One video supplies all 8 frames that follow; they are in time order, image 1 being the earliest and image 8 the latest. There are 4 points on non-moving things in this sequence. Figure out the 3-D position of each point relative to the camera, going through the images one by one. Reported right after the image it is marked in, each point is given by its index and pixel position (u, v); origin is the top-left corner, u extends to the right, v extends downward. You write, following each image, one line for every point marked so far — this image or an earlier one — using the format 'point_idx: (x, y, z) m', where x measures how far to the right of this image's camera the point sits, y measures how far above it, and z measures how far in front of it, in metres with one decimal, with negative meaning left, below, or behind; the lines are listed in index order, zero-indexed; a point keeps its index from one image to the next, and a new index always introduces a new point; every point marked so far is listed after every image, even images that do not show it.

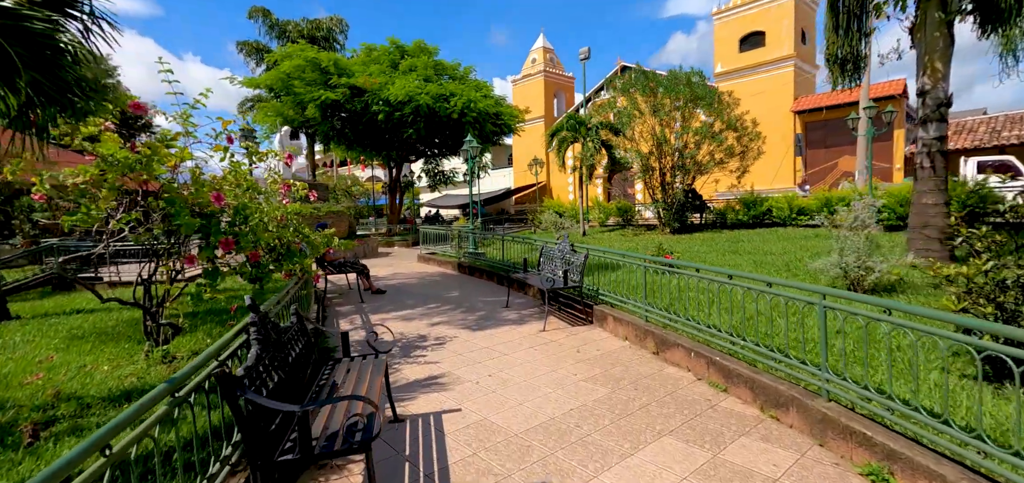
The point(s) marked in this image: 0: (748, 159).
0: (+7.1, +2.4, +14.5) m
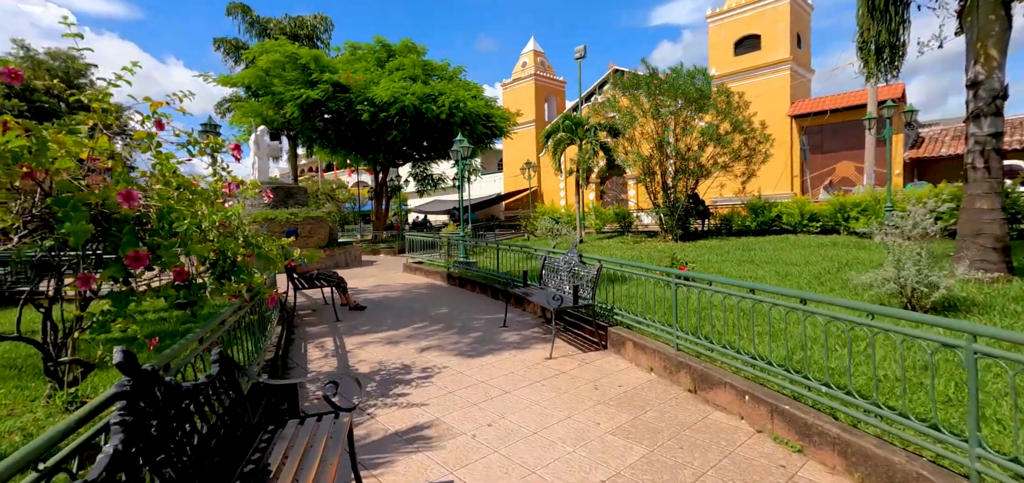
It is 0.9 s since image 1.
0: (+6.9, +2.2, +13.7) m
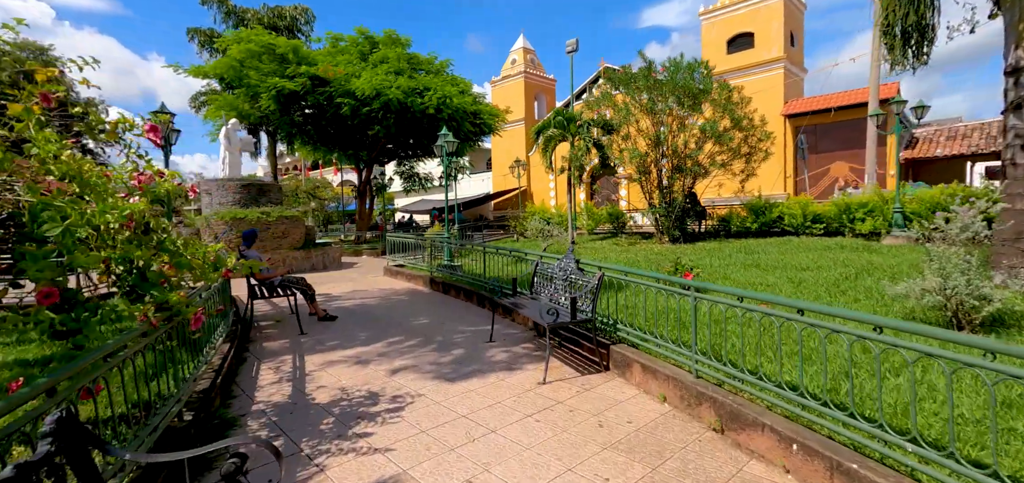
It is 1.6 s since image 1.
0: (+6.6, +2.2, +13.1) m
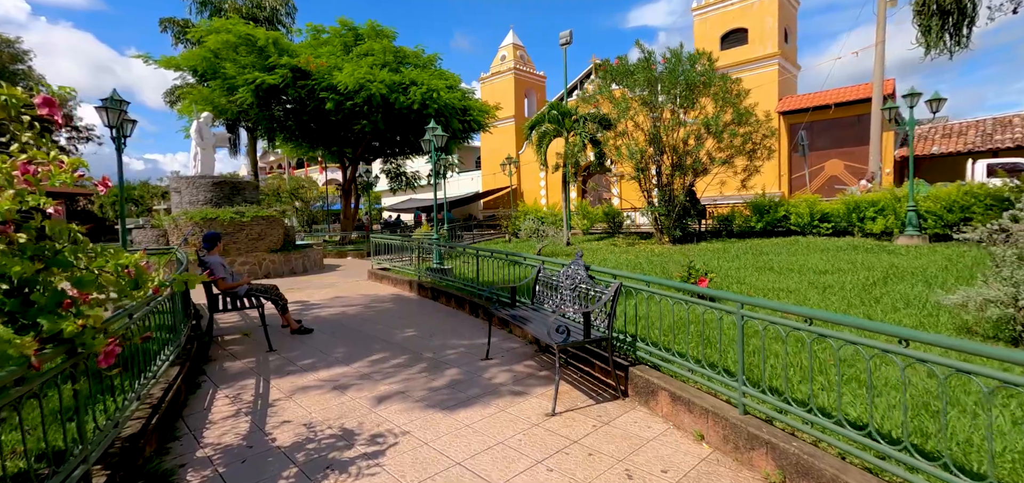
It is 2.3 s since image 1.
0: (+6.4, +2.2, +12.6) m
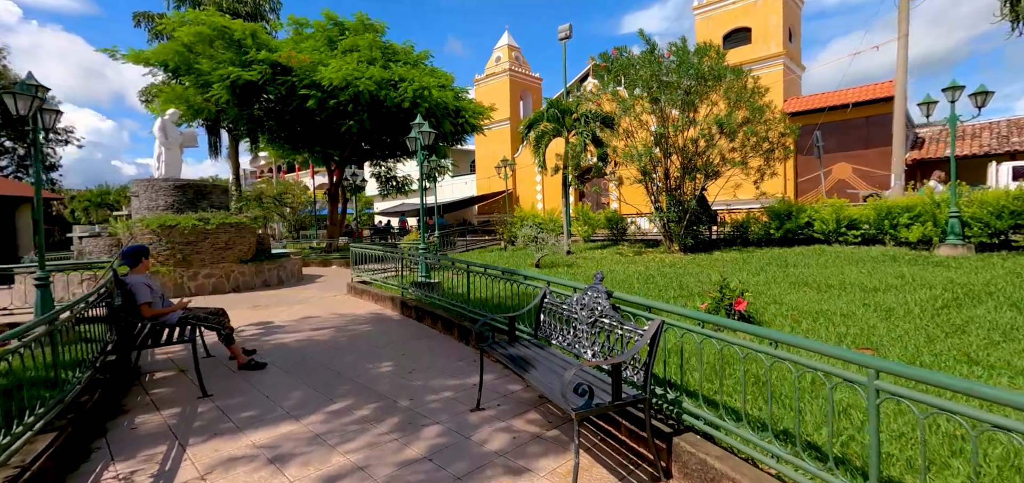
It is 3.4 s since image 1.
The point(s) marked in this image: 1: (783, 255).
0: (+6.3, +2.0, +11.6) m
1: (+5.3, -0.3, +9.4) m
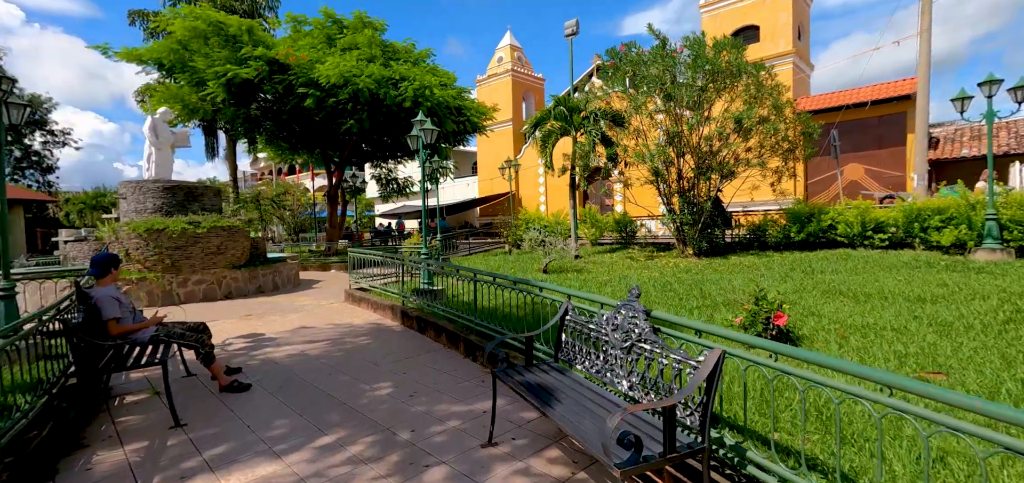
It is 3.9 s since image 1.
0: (+6.4, +1.9, +11.1) m
1: (+5.4, -0.3, +8.9) m
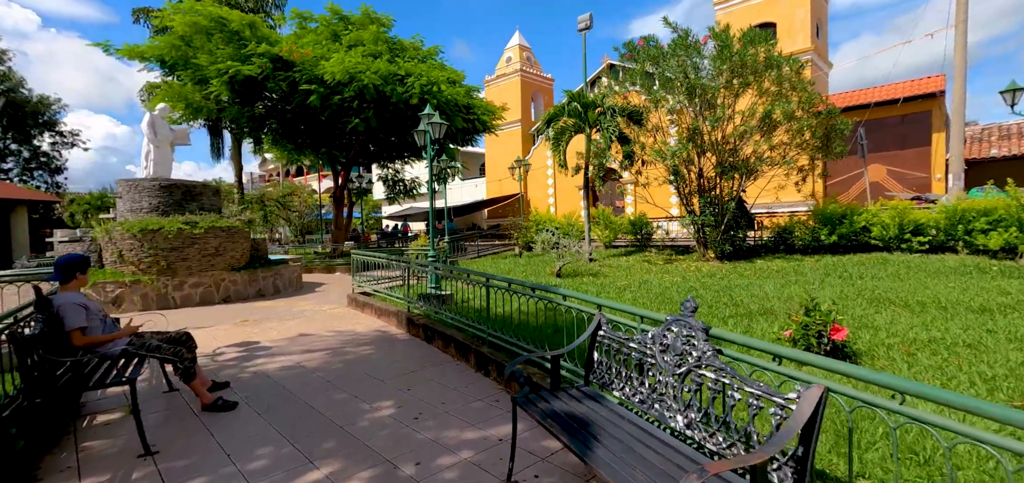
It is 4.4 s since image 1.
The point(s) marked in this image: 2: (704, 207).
0: (+6.7, +1.8, +10.4) m
1: (+5.6, -0.4, +8.3) m
2: (+4.3, +0.8, +10.9) m
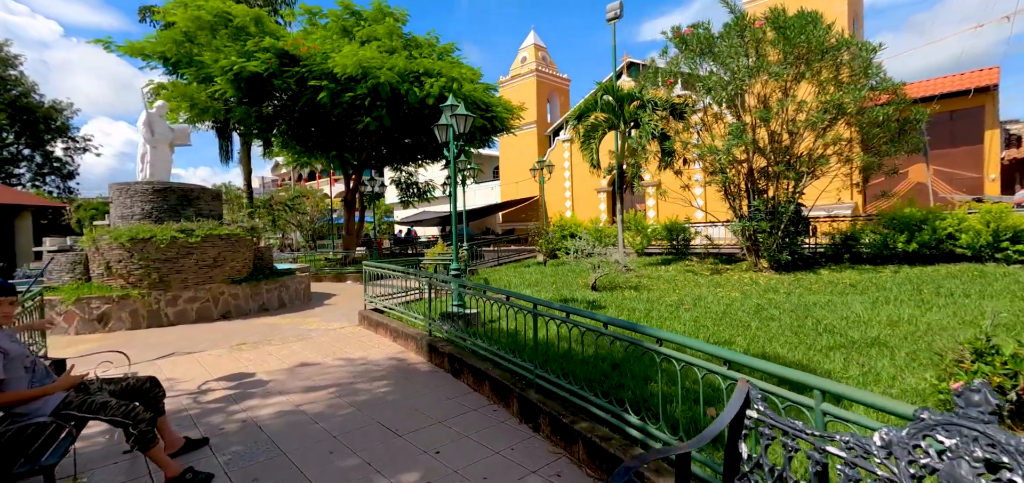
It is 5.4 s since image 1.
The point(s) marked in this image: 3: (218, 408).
0: (+7.2, +1.7, +9.2) m
1: (+6.1, -0.5, +7.1) m
2: (+4.9, +0.6, +9.7) m
3: (-2.6, -1.5, +4.3) m
